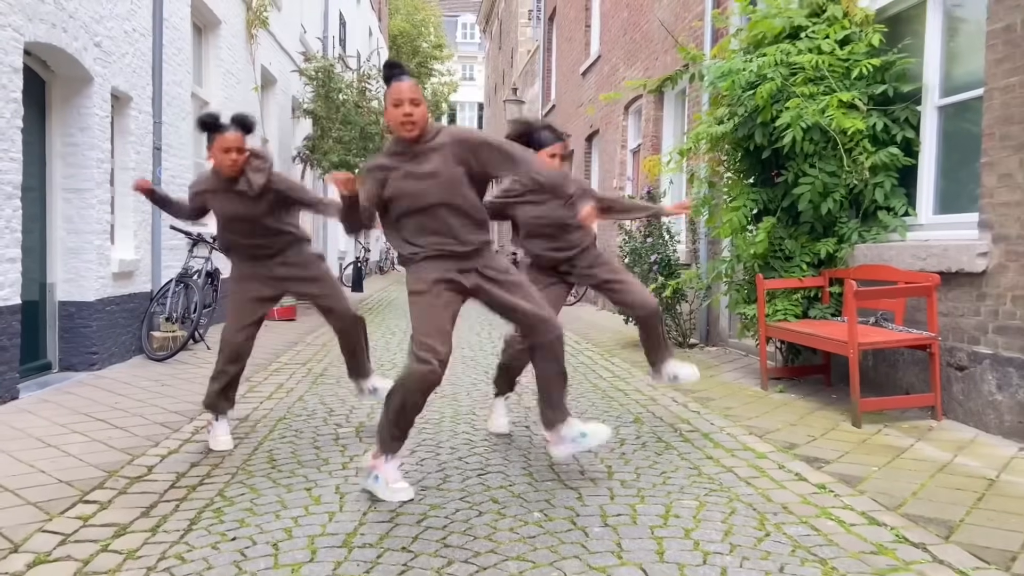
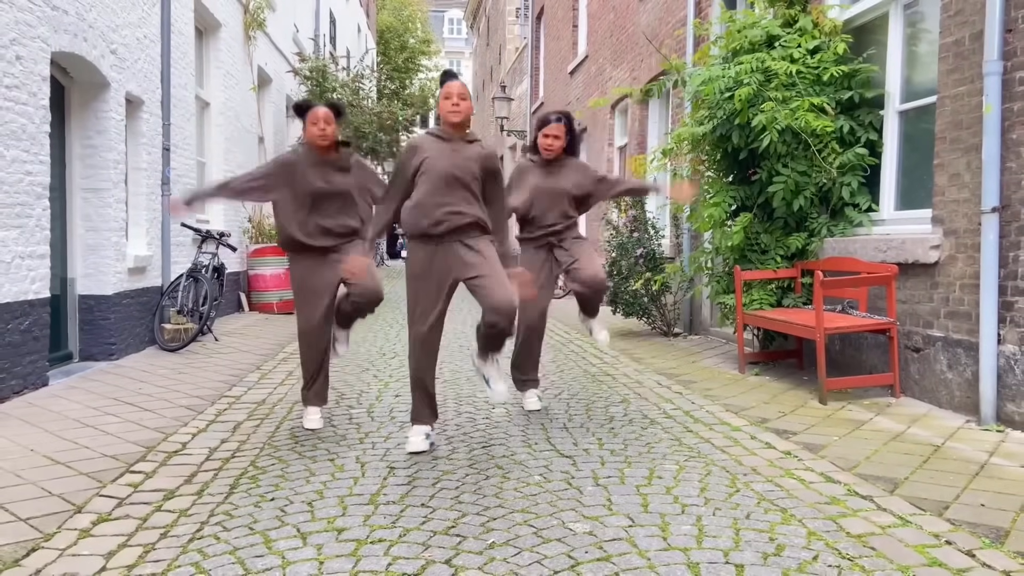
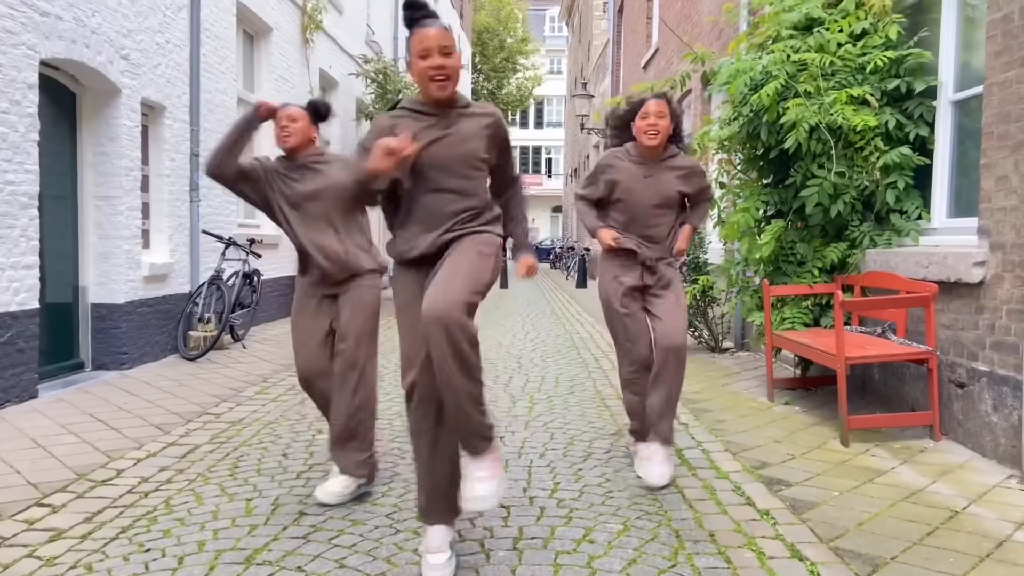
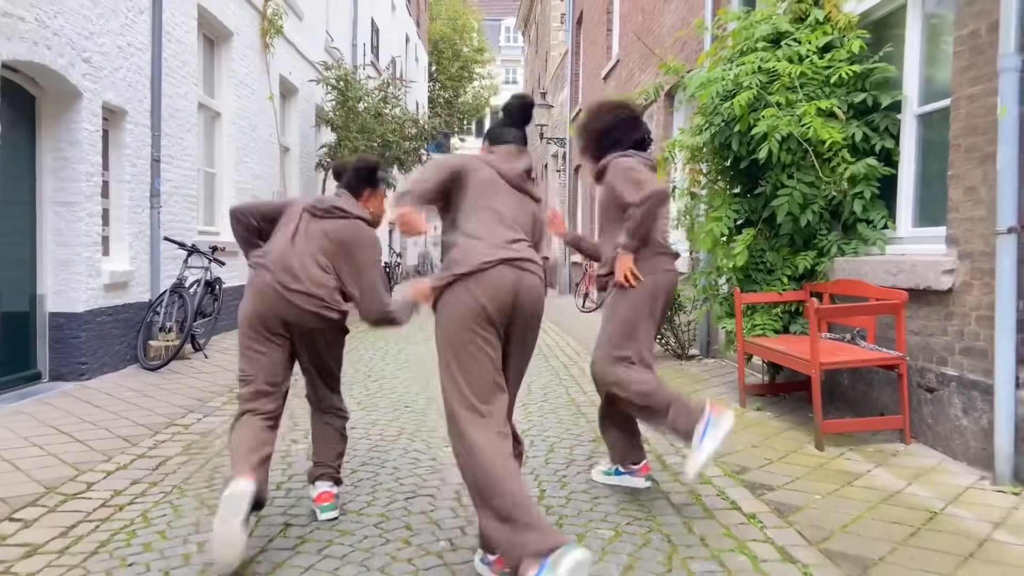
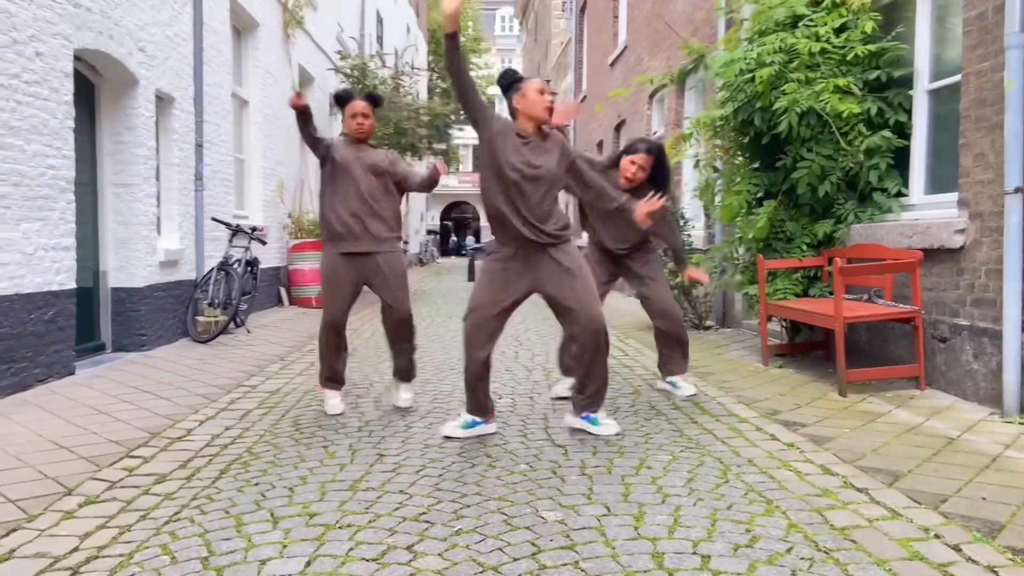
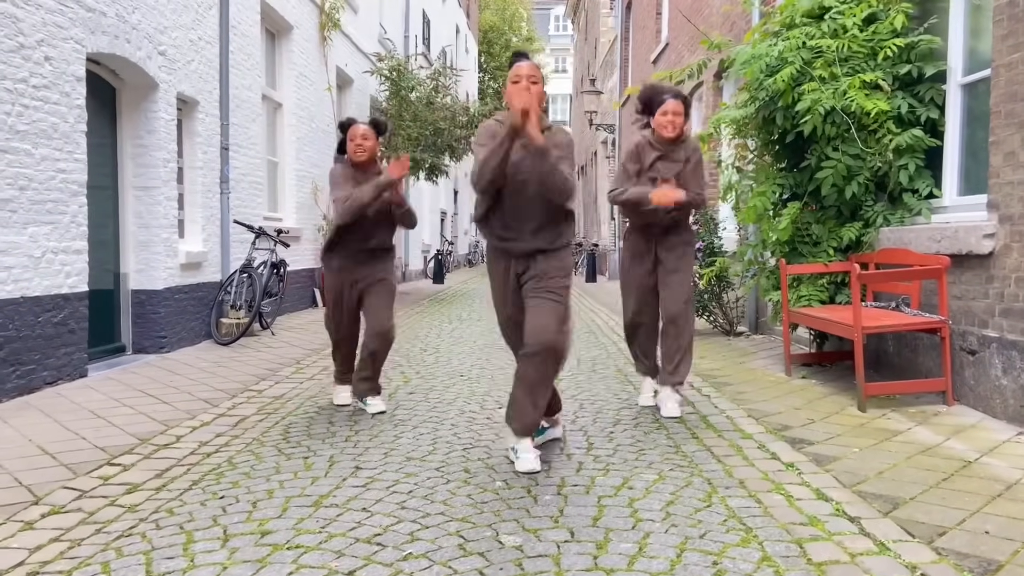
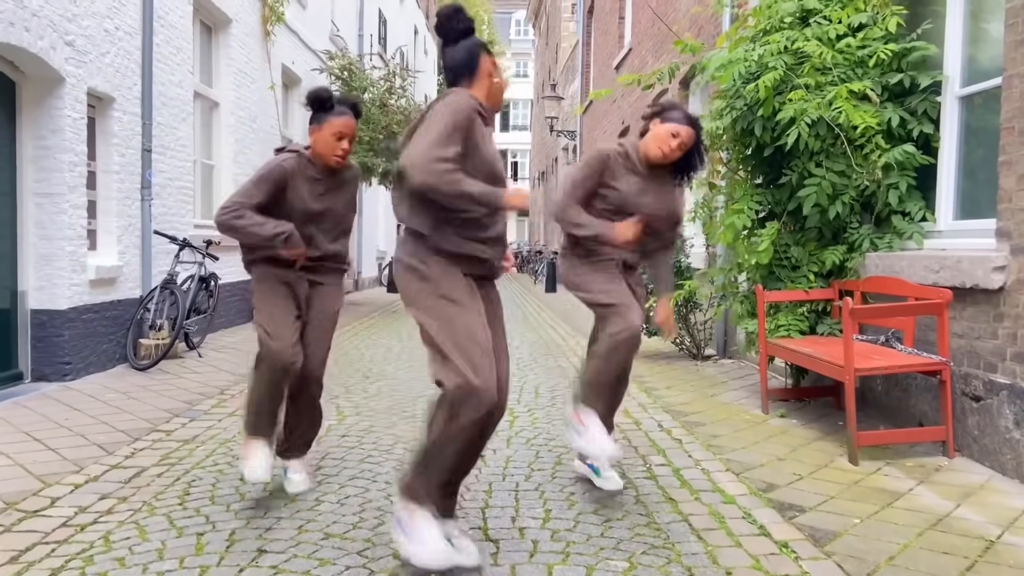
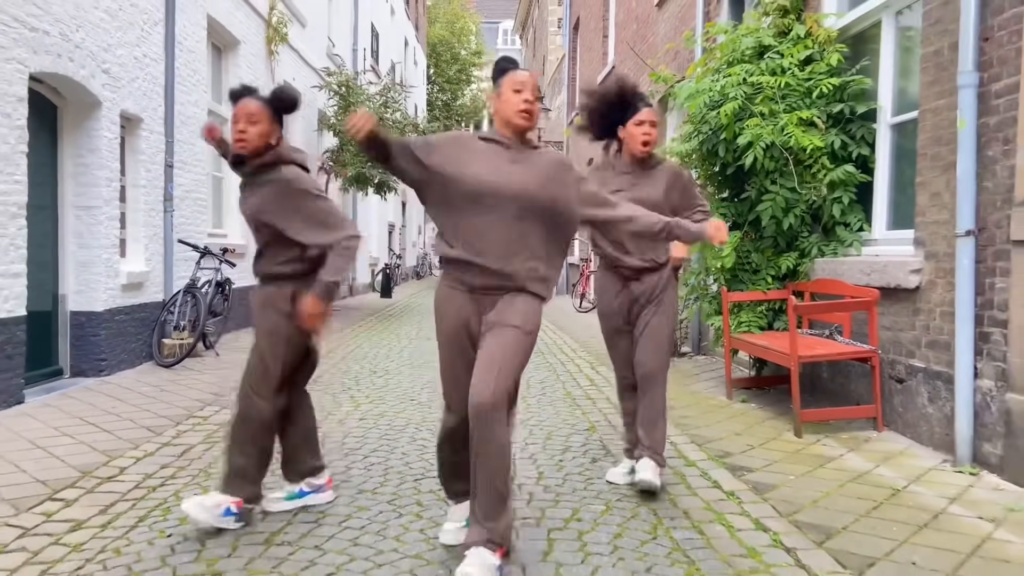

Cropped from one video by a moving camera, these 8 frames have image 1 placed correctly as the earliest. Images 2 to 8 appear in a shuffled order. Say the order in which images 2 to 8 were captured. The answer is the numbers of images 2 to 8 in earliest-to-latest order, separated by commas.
2, 5, 6, 3, 7, 4, 8
